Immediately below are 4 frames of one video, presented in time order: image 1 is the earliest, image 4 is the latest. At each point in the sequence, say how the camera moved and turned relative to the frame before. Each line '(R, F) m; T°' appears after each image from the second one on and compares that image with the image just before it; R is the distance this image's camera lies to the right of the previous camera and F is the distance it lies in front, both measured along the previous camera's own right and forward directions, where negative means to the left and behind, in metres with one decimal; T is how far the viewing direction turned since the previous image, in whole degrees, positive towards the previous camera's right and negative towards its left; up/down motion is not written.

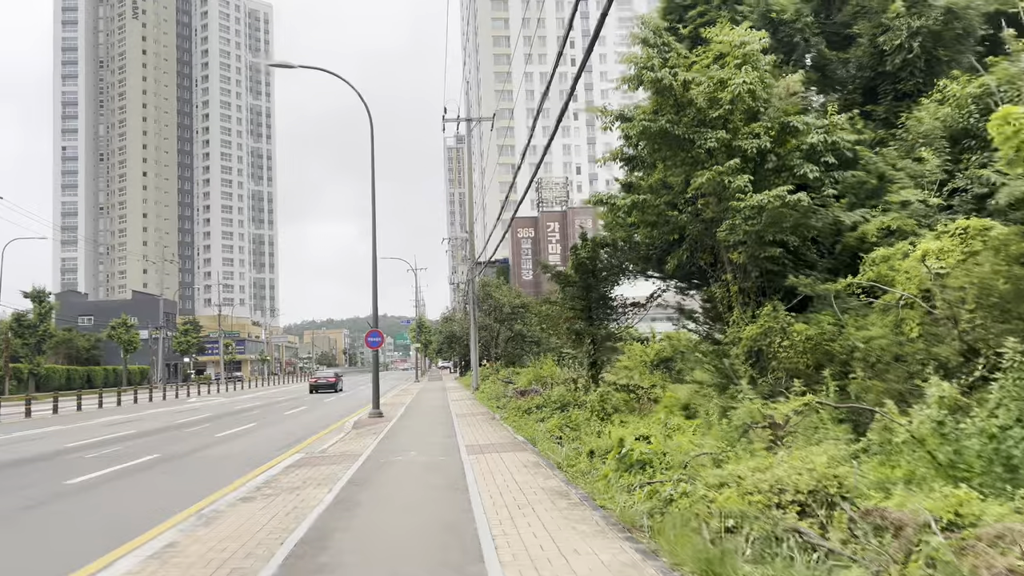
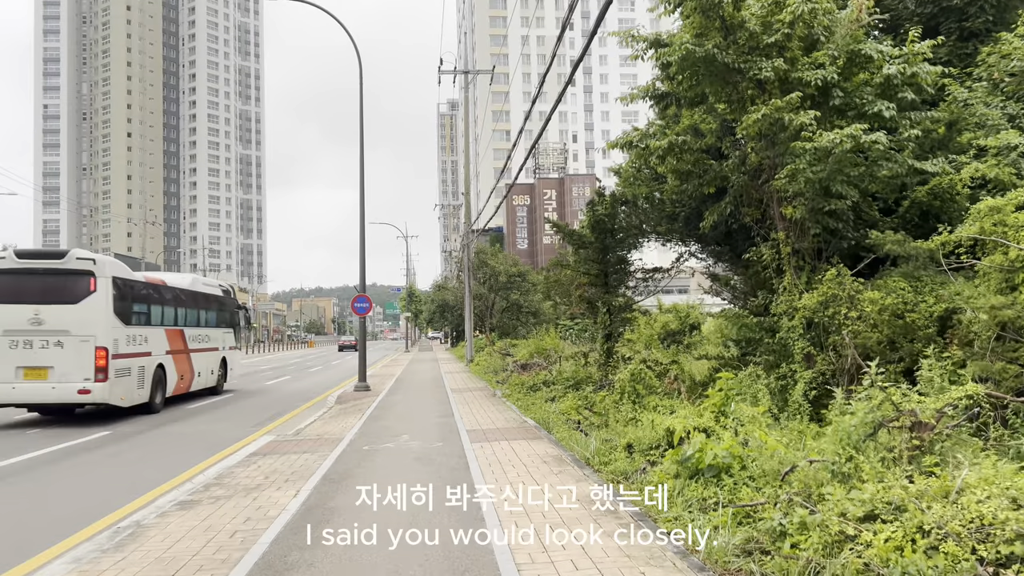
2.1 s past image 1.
(-0.3, +1.8) m; +1°
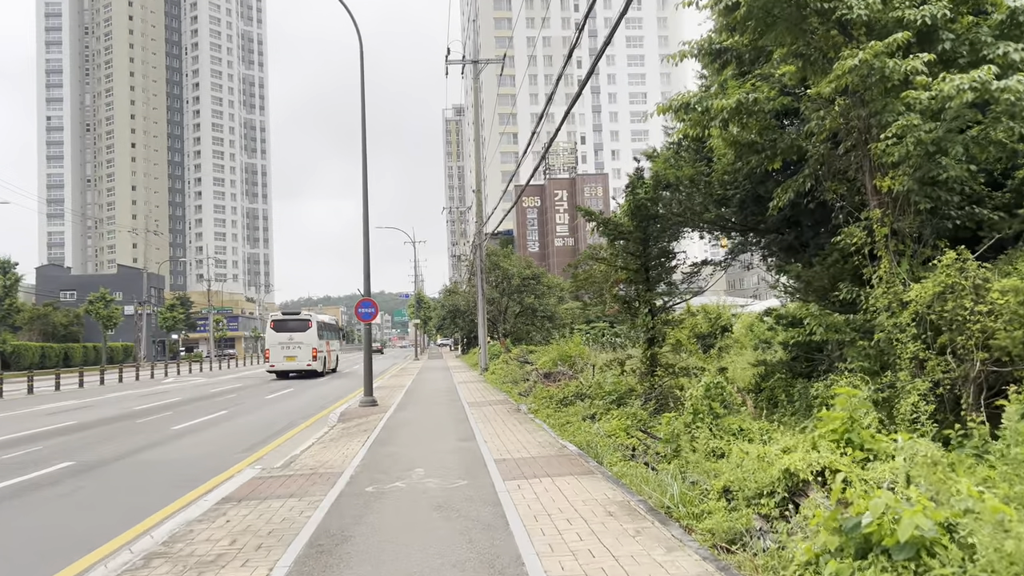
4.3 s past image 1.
(-0.3, +1.8) m; -1°
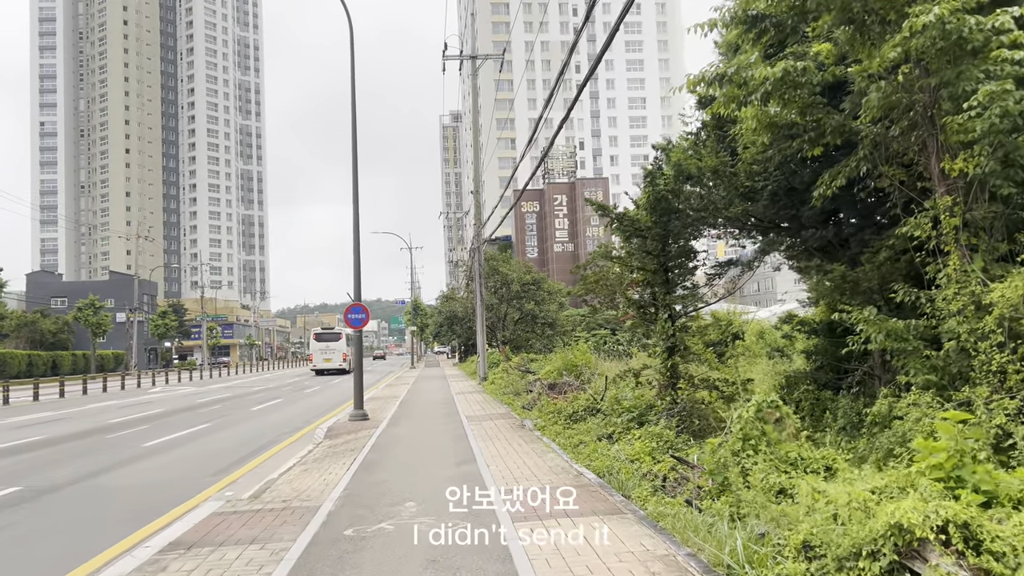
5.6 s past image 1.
(-0.1, +1.2) m; 0°
